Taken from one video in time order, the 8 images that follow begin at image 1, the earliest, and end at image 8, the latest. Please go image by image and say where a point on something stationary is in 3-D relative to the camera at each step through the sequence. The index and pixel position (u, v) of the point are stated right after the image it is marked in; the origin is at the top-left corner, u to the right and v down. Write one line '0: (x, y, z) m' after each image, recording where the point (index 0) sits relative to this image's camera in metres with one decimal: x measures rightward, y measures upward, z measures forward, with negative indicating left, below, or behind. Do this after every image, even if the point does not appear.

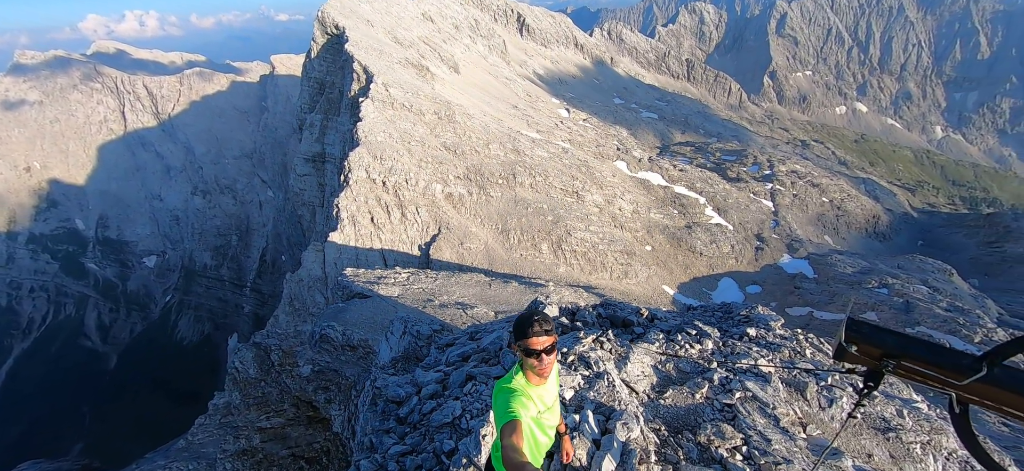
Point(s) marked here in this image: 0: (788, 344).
0: (+8.3, -3.3, +13.7) m
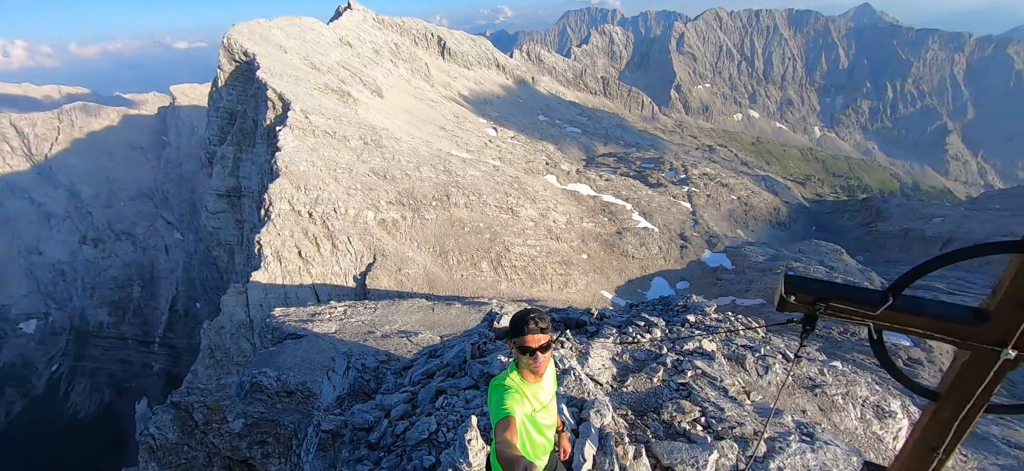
0: (+7.0, -3.1, +15.0) m
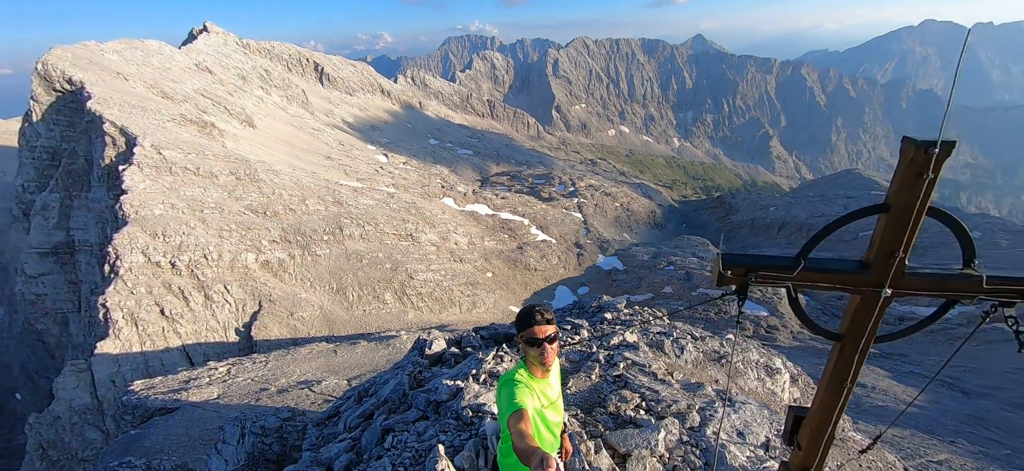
0: (+4.5, -3.1, +16.4) m
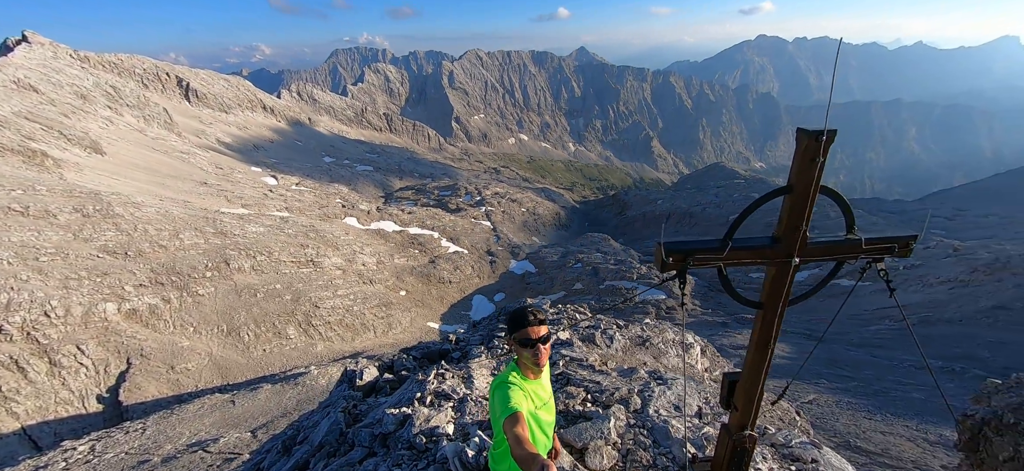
0: (+1.9, -3.1, +17.0) m
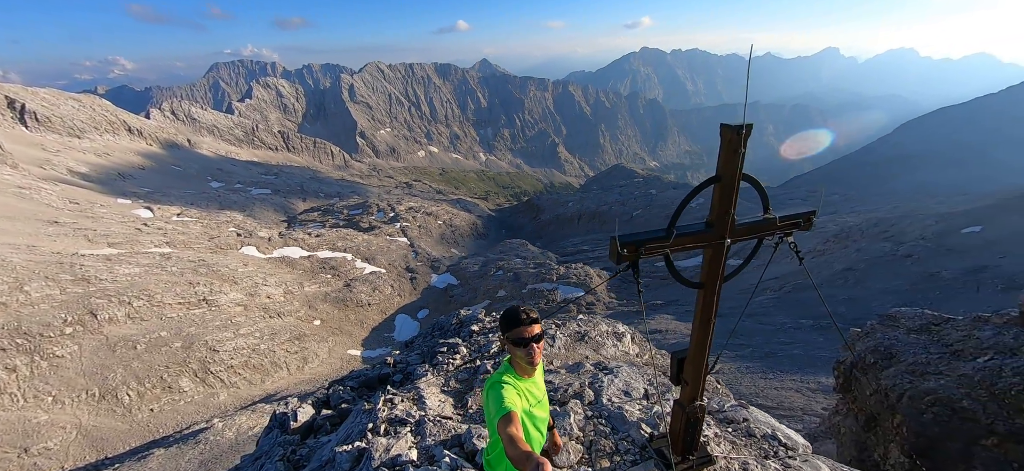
0: (-0.4, -3.4, +17.0) m
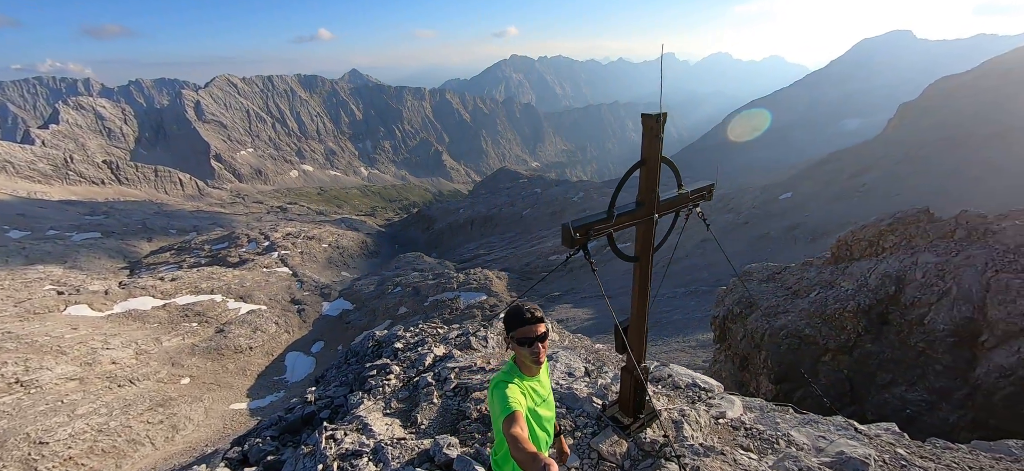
0: (-3.1, -3.7, +16.6) m
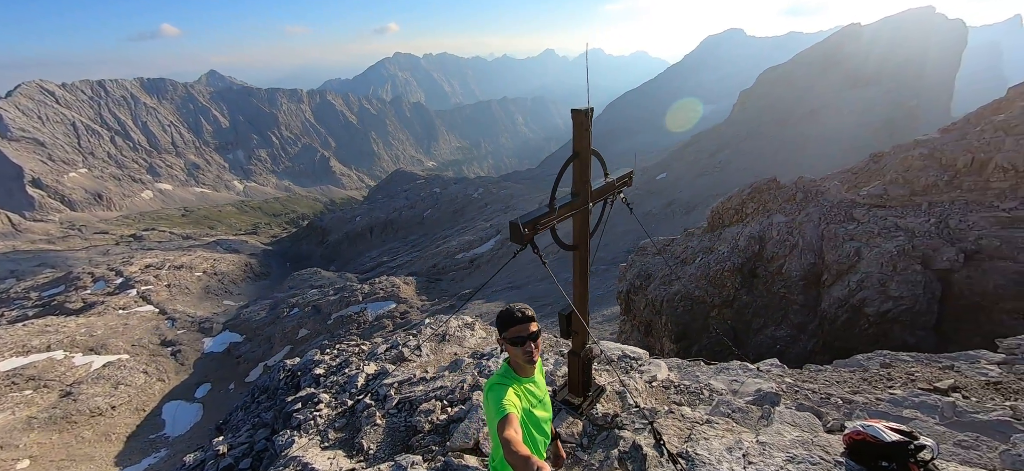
0: (-5.5, -4.1, +15.5) m
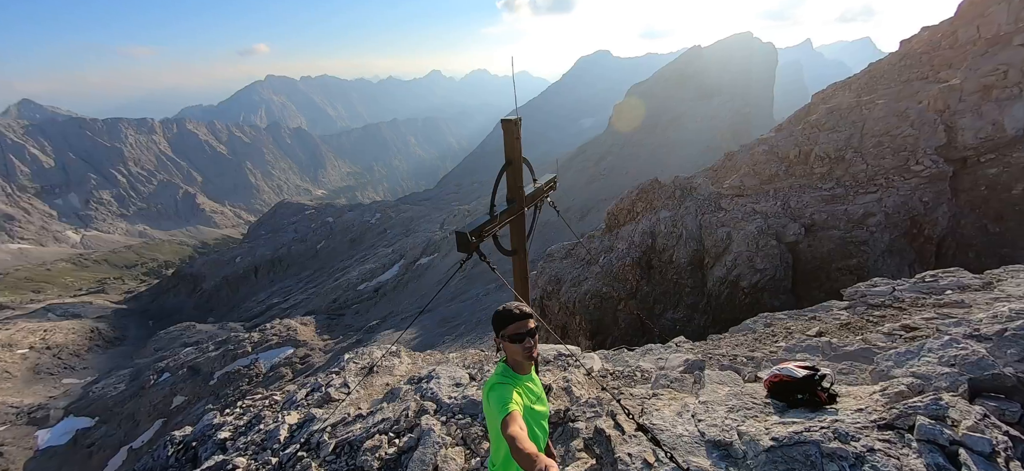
0: (-7.4, -5.2, +13.5) m
